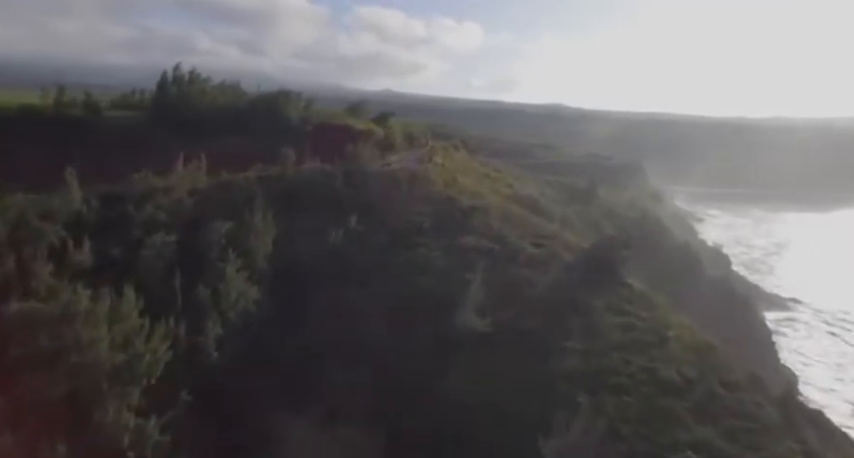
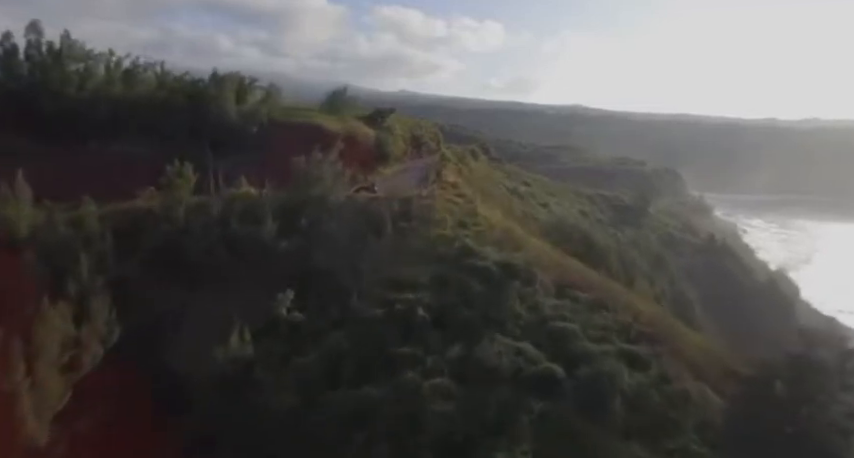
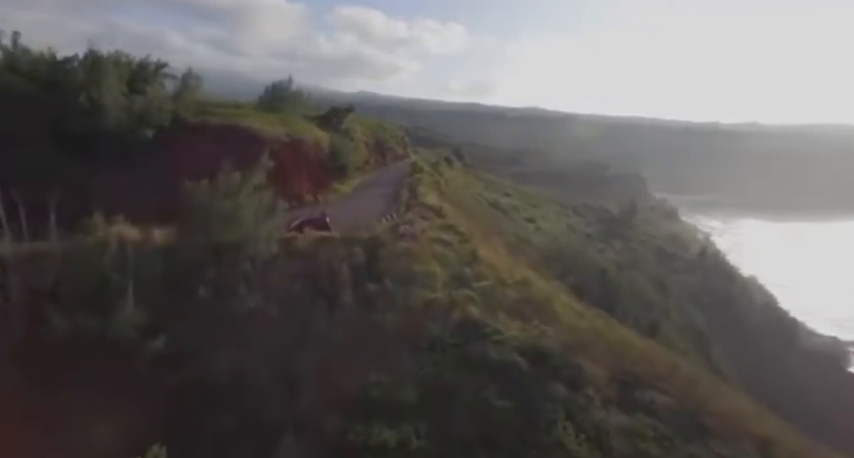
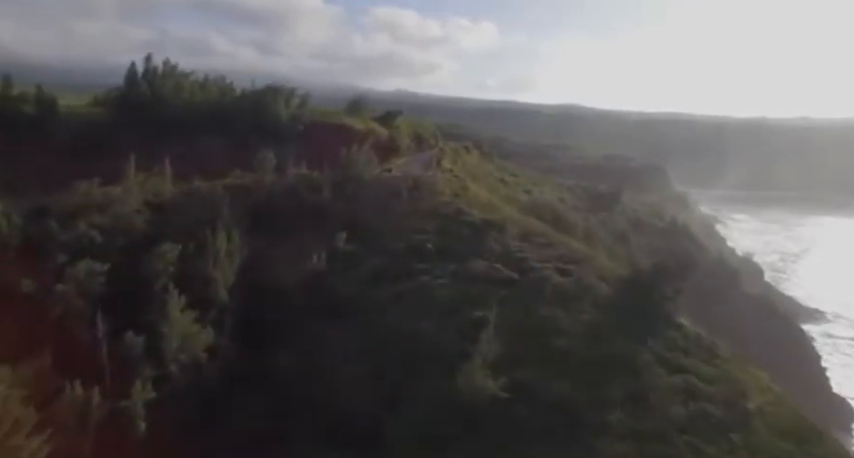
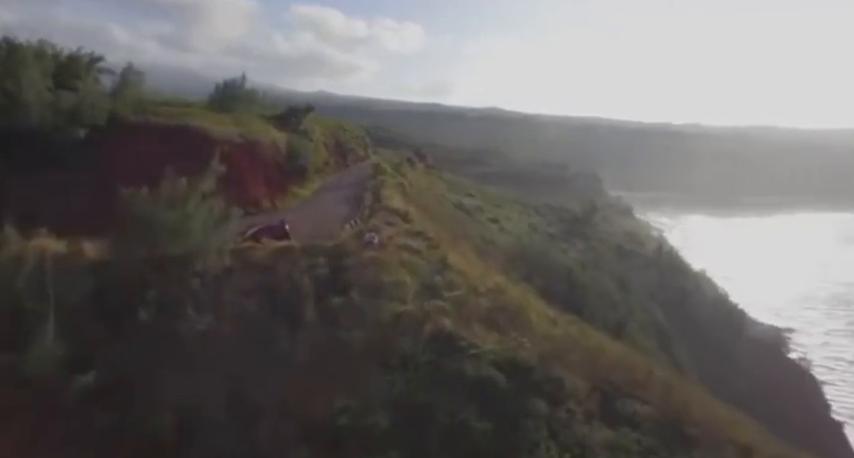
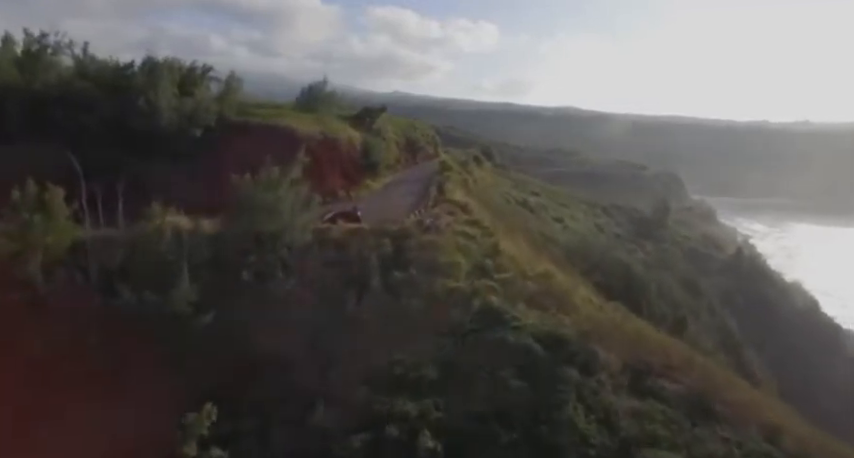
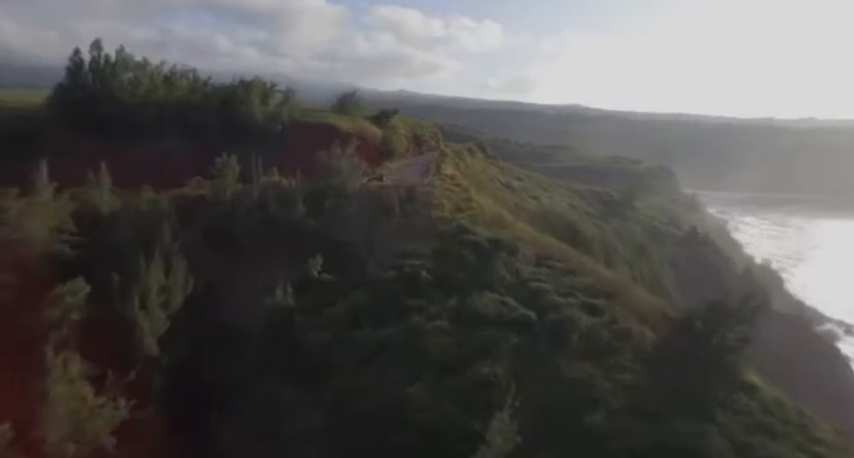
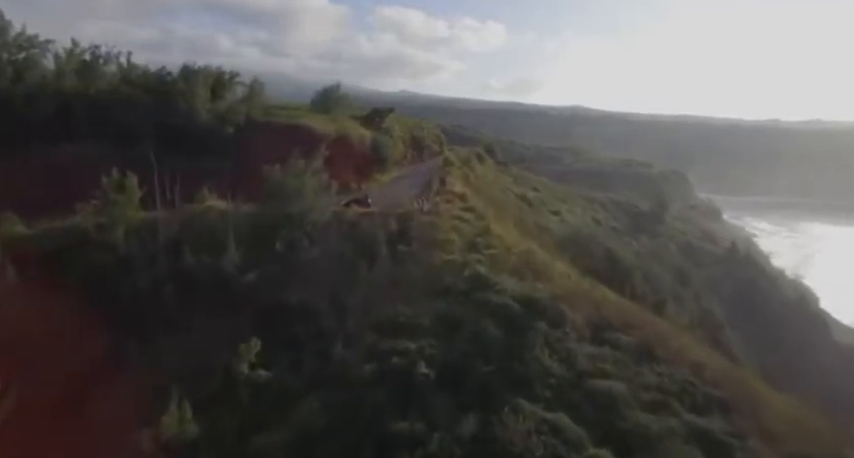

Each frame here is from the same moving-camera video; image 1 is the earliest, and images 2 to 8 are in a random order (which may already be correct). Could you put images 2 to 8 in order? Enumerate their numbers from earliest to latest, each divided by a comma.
4, 7, 2, 8, 6, 3, 5
